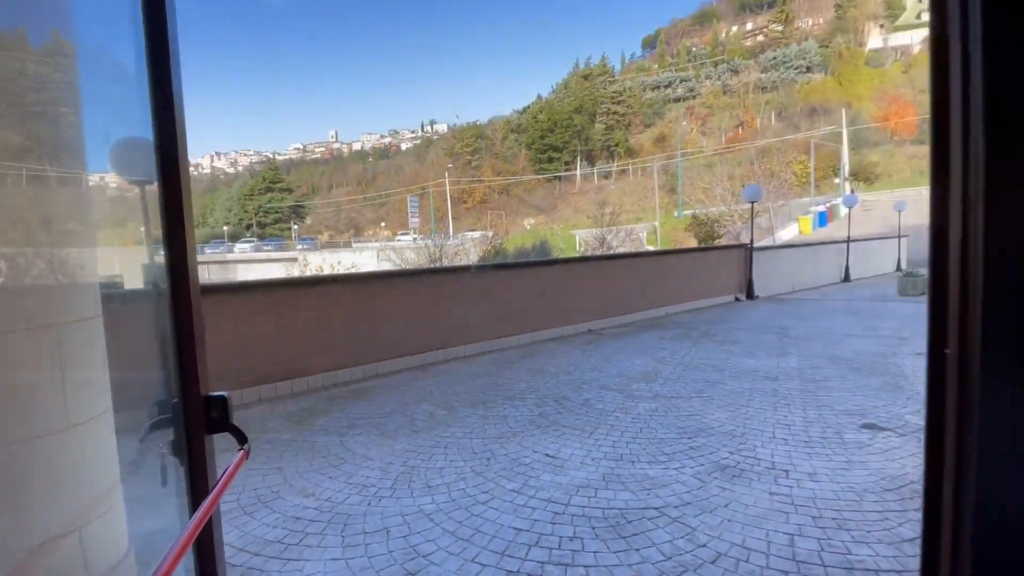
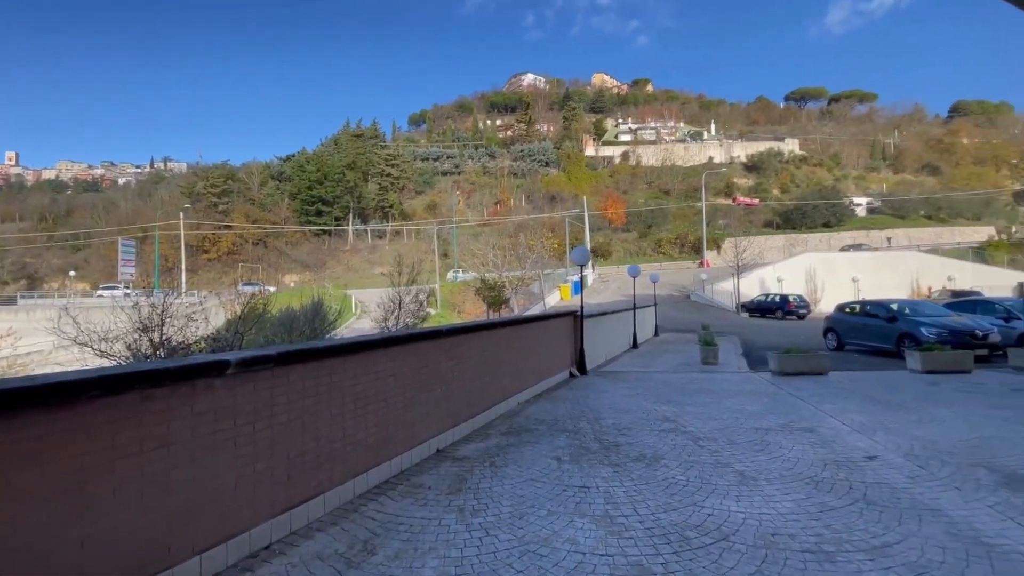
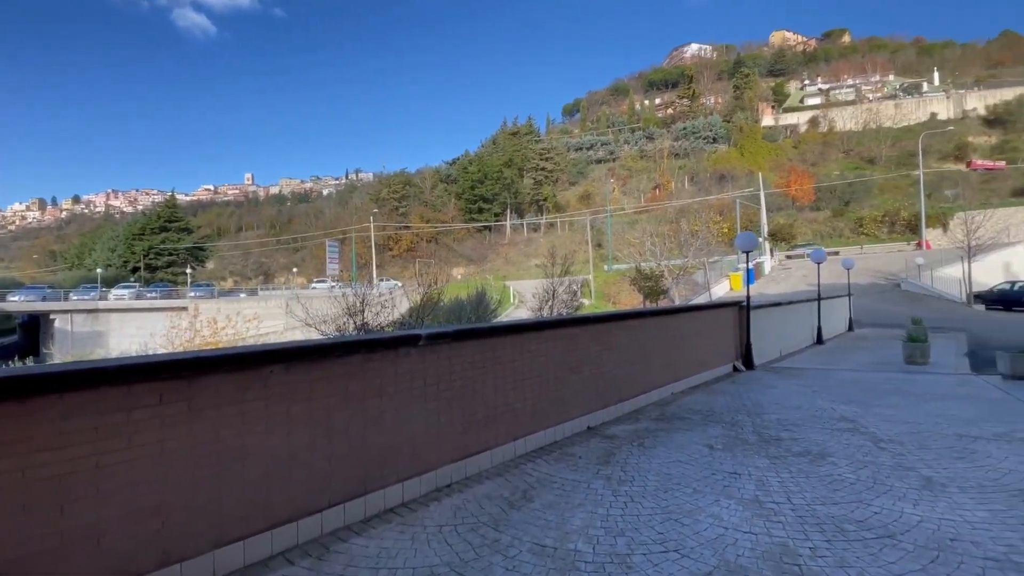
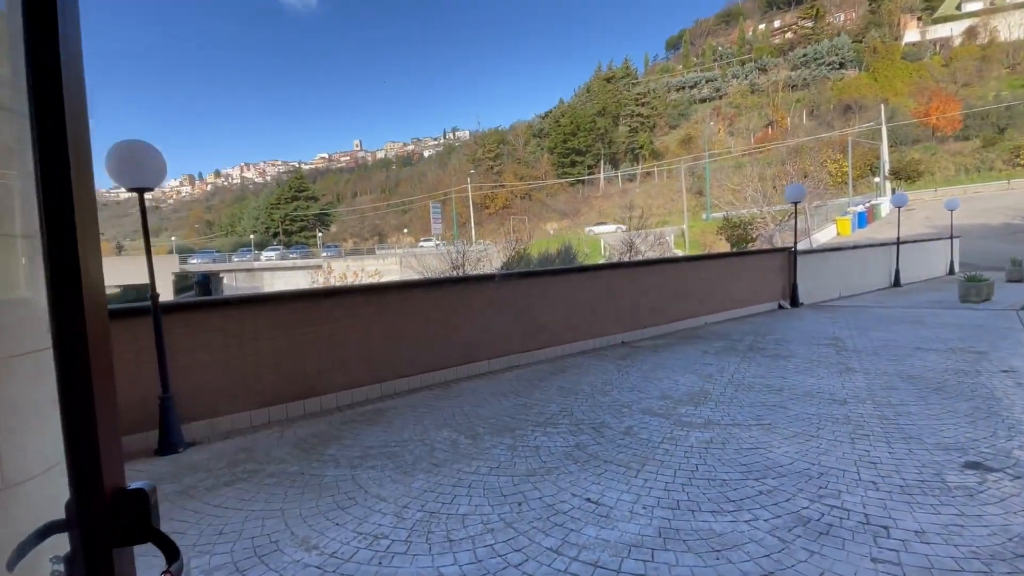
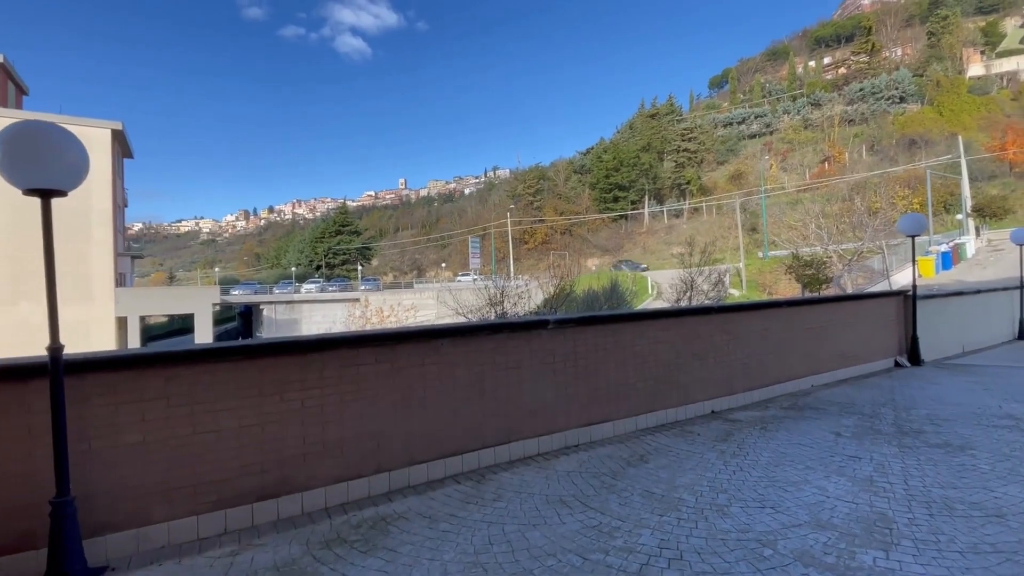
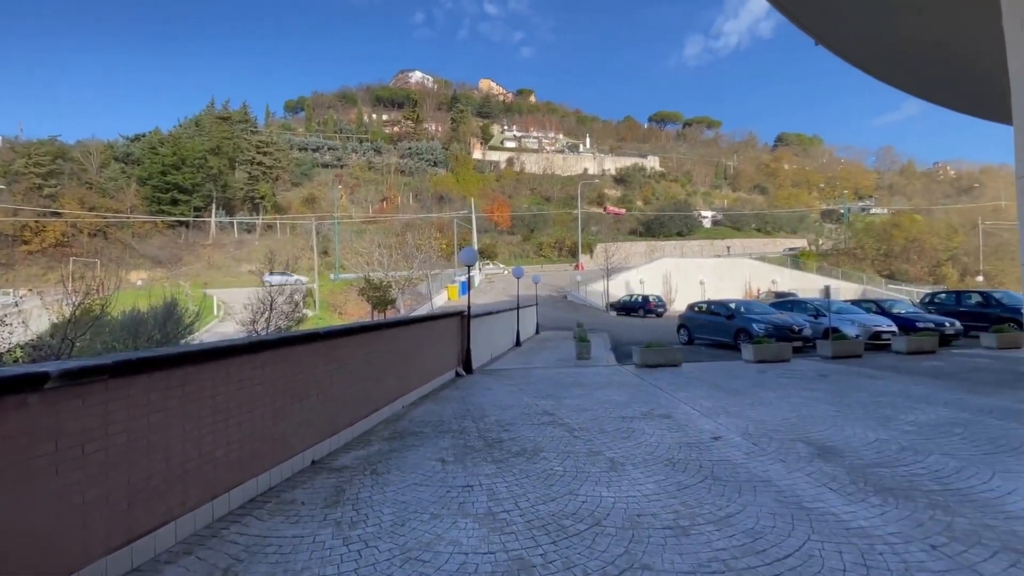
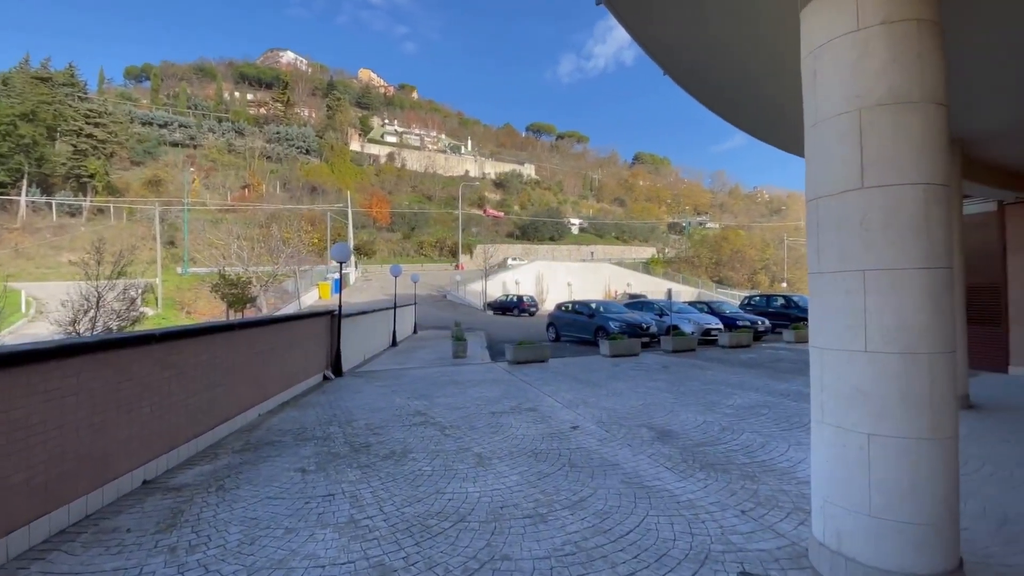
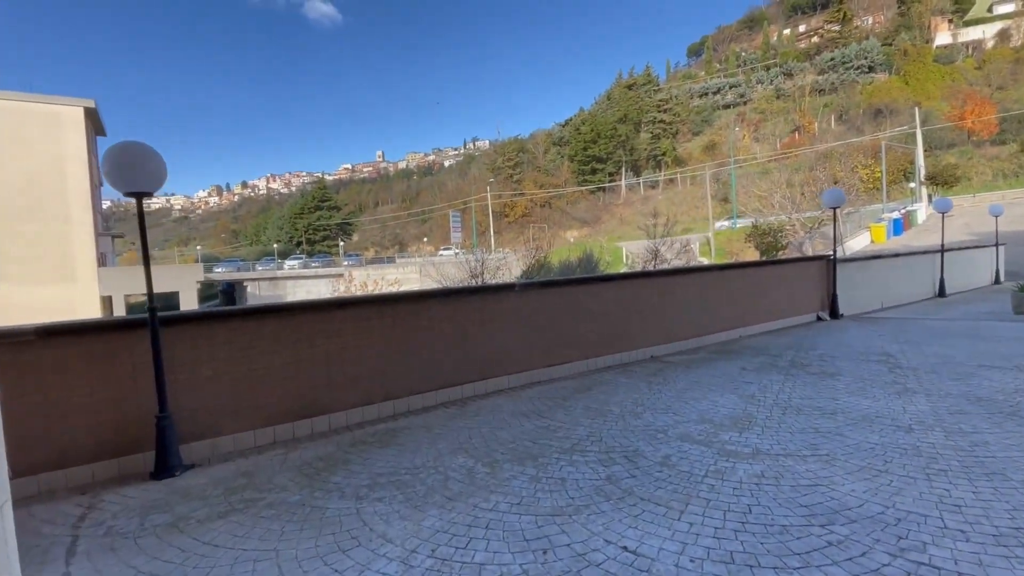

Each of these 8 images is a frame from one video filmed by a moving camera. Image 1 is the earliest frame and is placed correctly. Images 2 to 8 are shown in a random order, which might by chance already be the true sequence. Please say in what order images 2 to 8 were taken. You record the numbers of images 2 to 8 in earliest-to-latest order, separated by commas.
4, 8, 5, 3, 2, 6, 7
